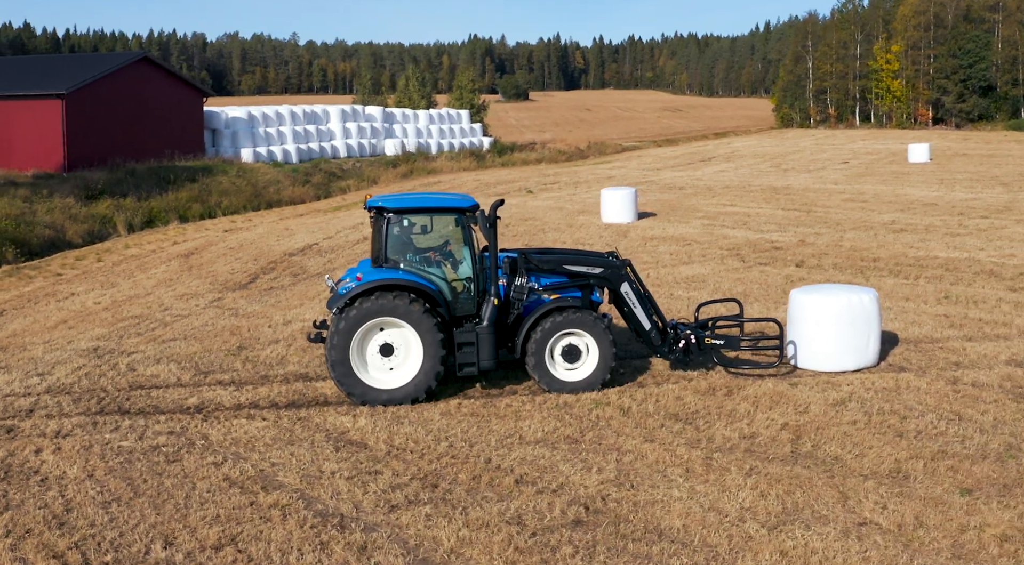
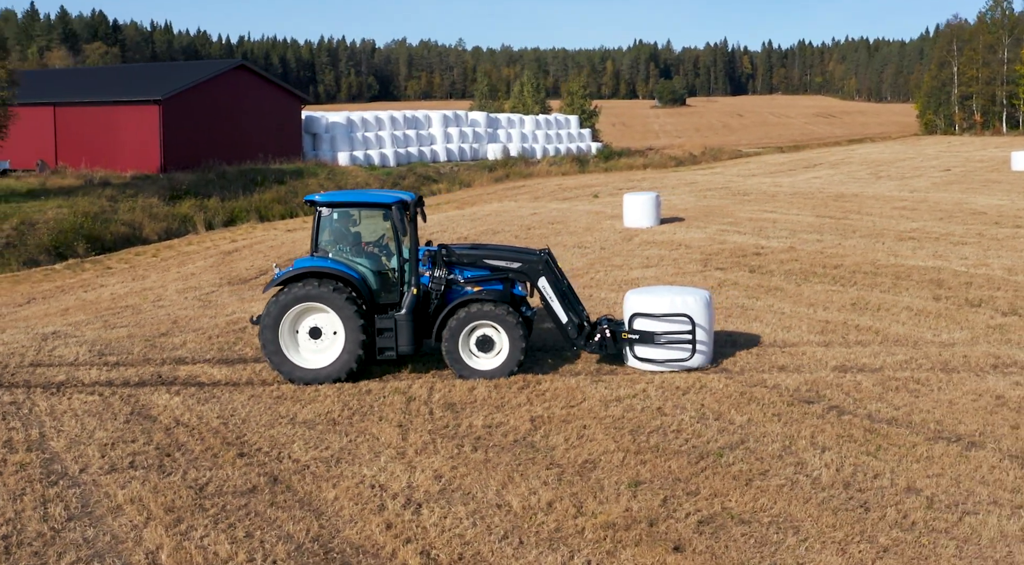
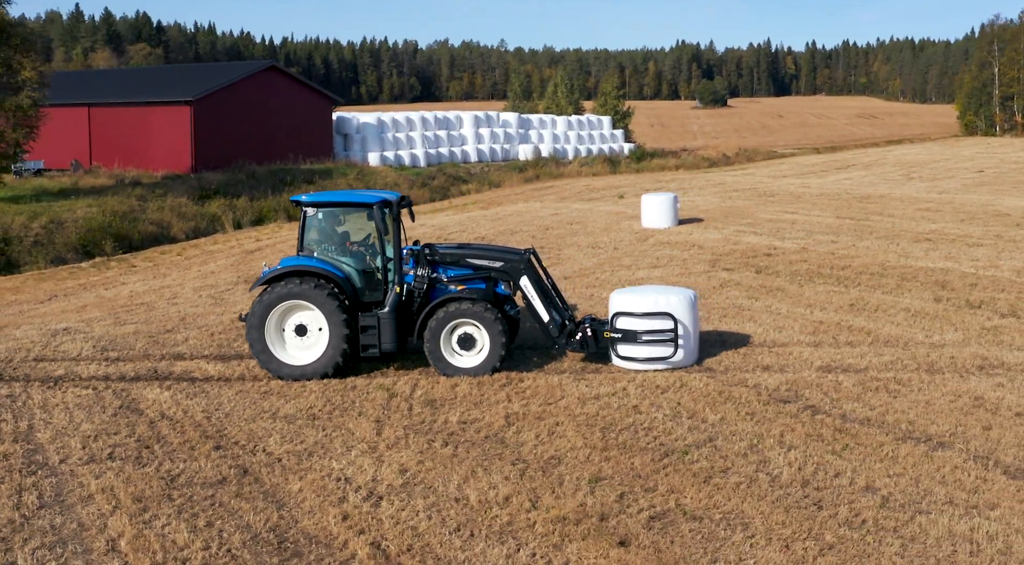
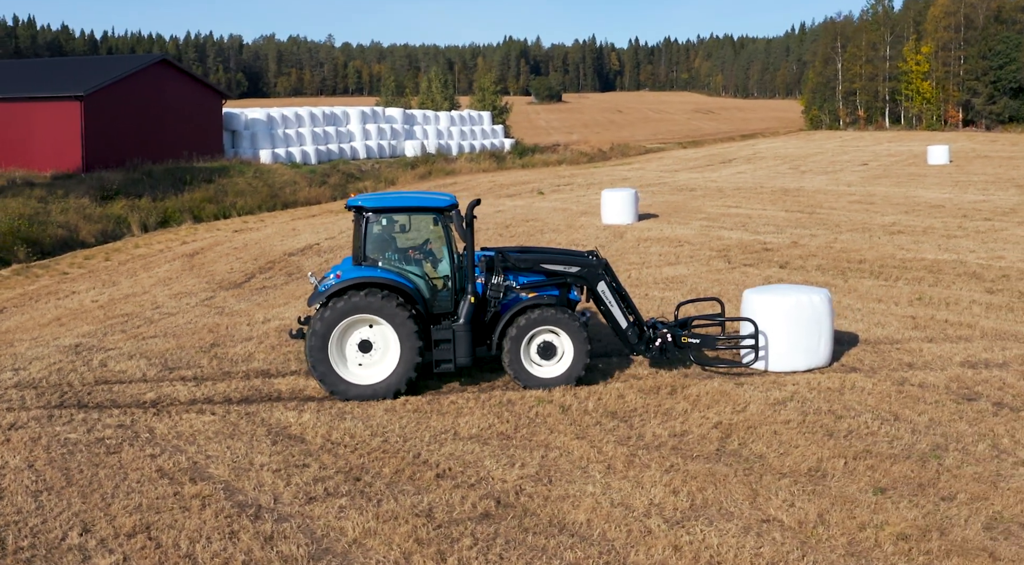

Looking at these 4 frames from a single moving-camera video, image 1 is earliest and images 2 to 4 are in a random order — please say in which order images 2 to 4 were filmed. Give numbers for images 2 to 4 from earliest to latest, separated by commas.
4, 2, 3
